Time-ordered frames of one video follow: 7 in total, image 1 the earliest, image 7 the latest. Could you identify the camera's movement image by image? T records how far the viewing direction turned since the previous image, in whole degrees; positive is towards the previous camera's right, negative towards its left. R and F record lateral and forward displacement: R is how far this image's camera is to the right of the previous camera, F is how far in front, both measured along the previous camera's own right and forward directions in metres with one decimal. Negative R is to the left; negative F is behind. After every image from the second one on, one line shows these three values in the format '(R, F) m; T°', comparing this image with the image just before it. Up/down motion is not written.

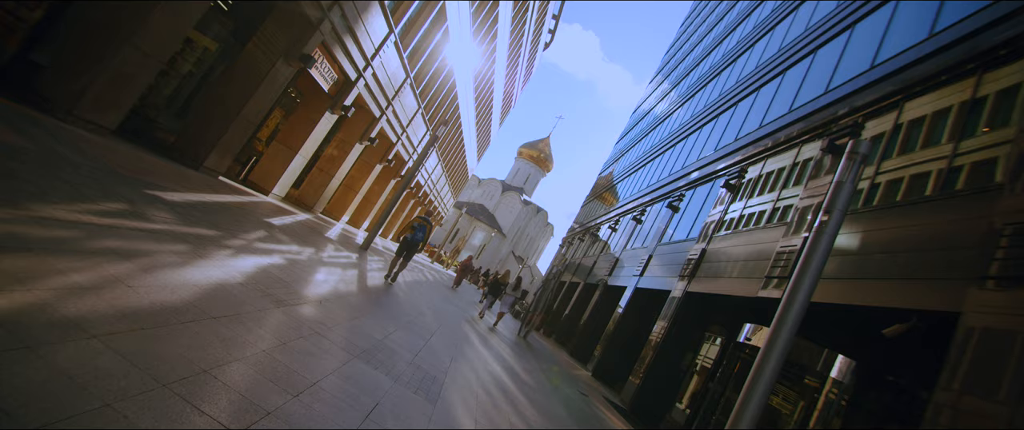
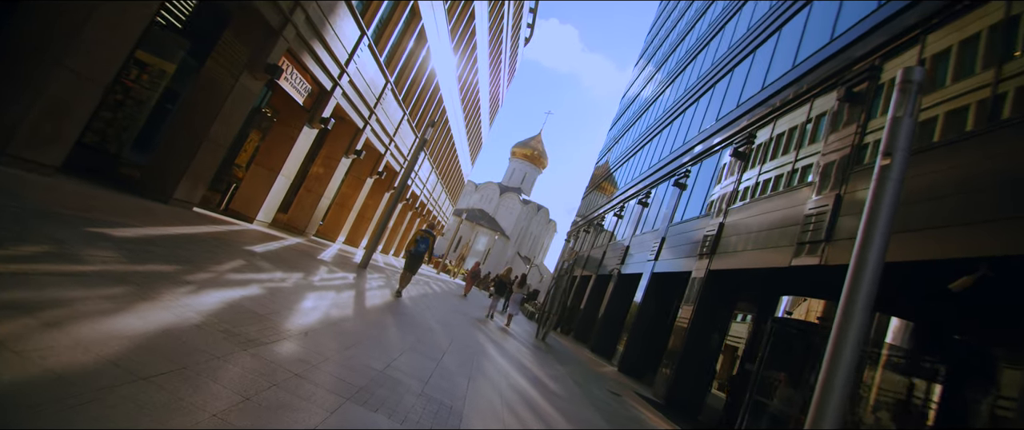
(-0.1, +0.8) m; 0°
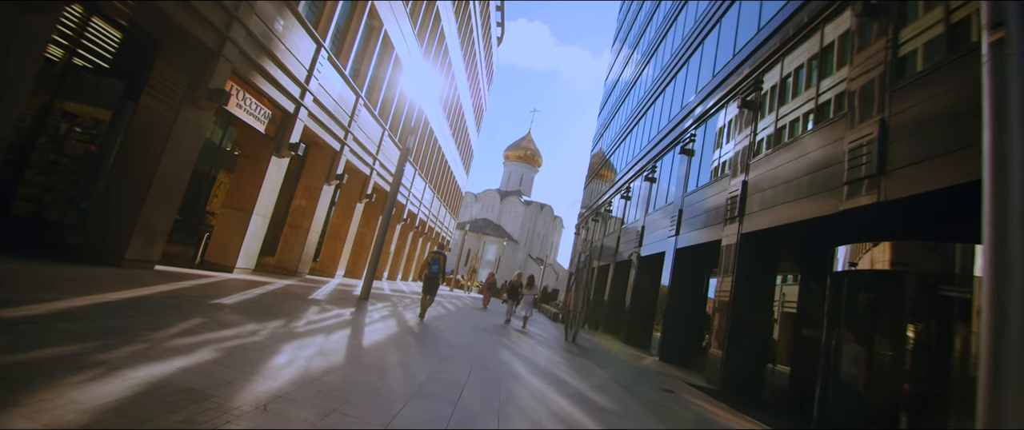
(0.0, +1.1) m; 0°
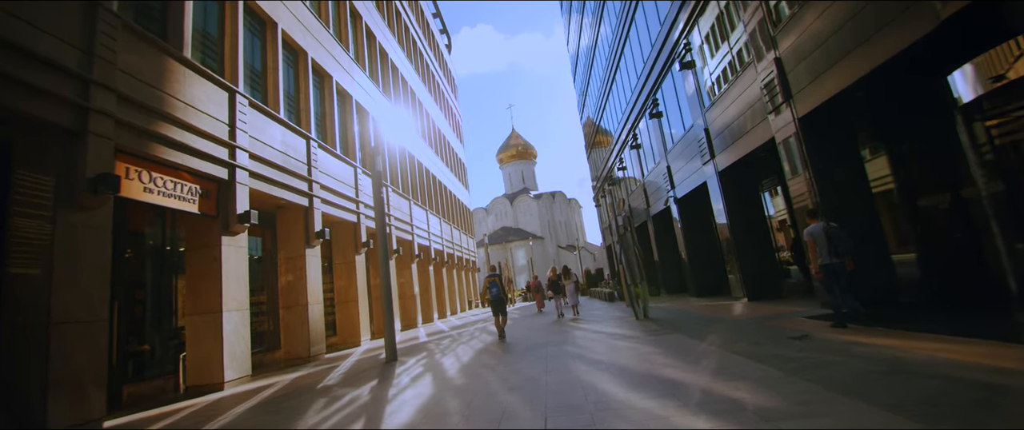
(0.0, +2.0) m; -2°
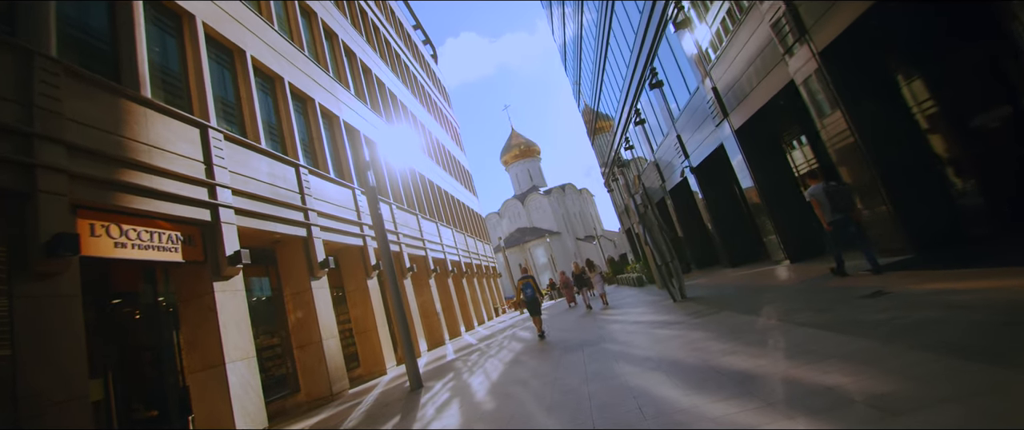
(+0.1, +0.8) m; -2°
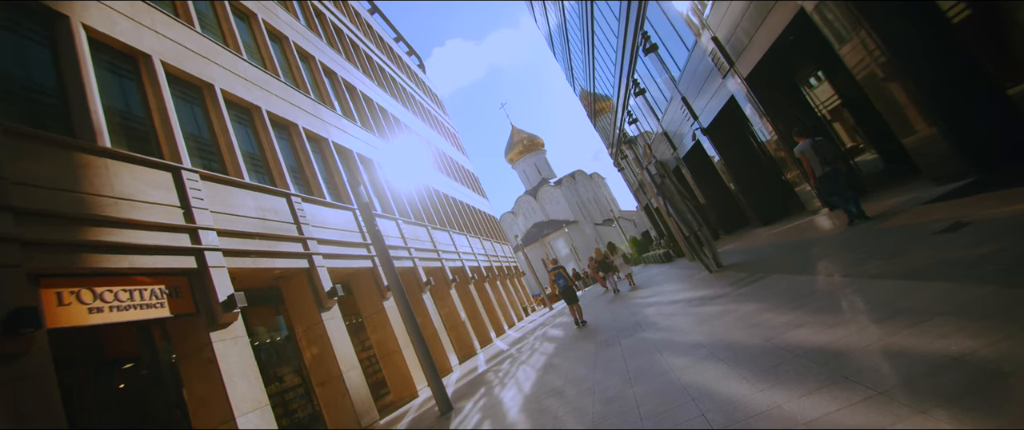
(+0.1, +0.7) m; -2°
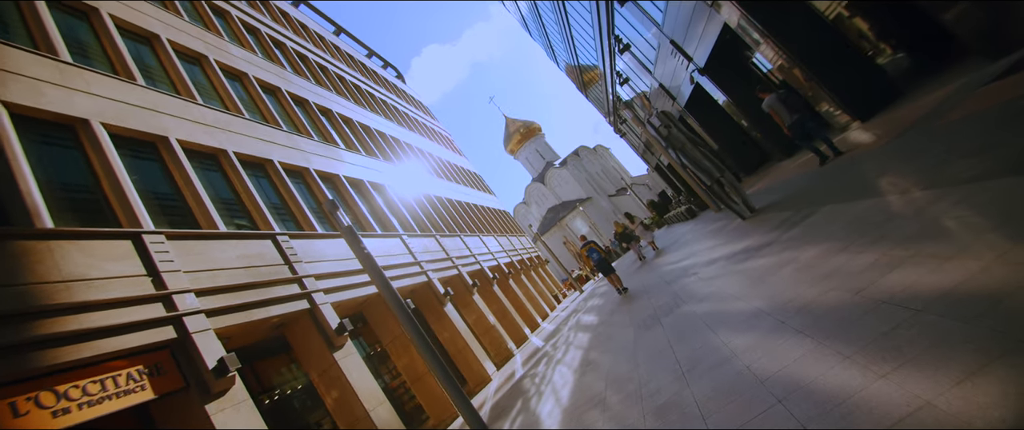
(+0.2, +0.9) m; -2°
